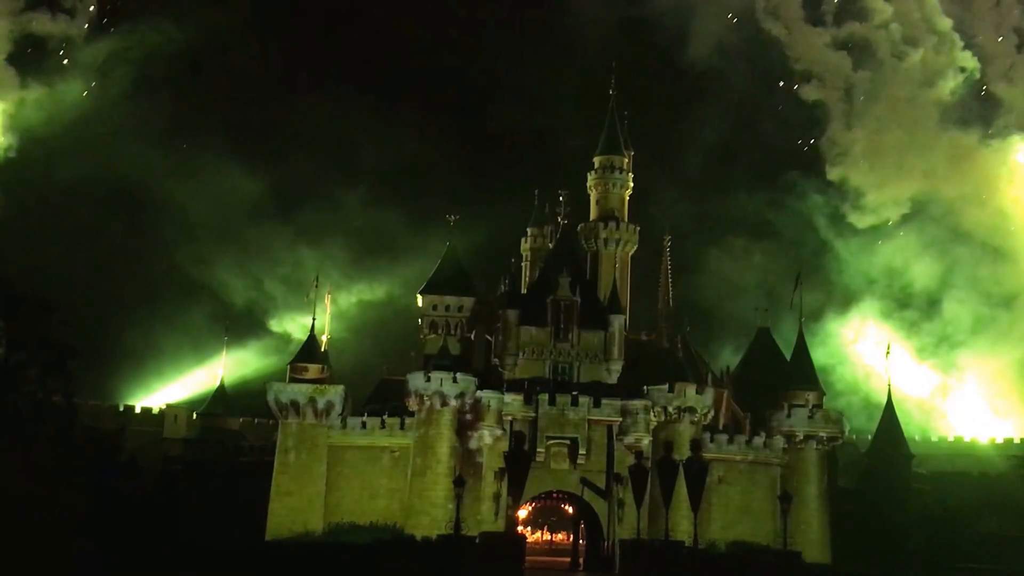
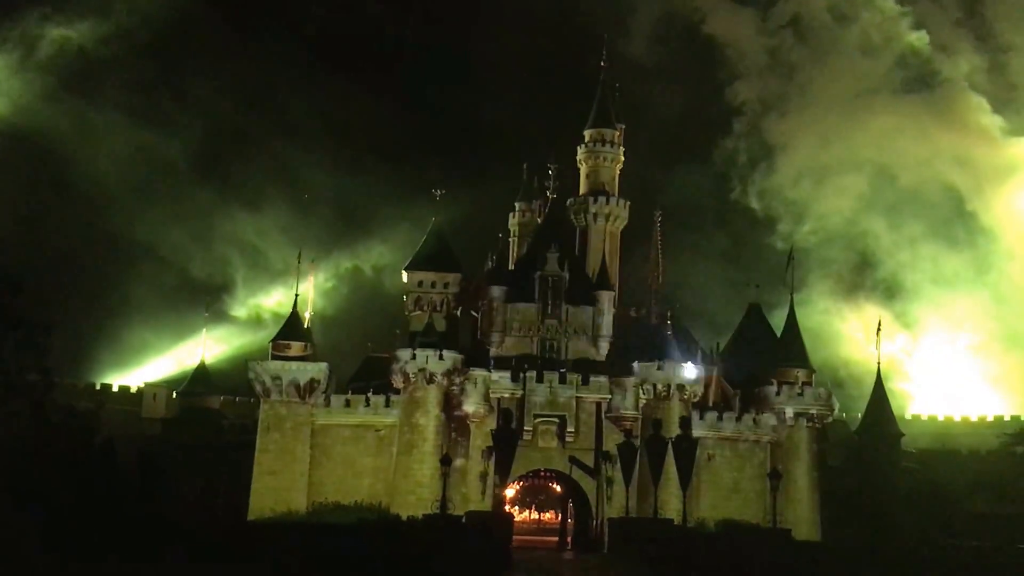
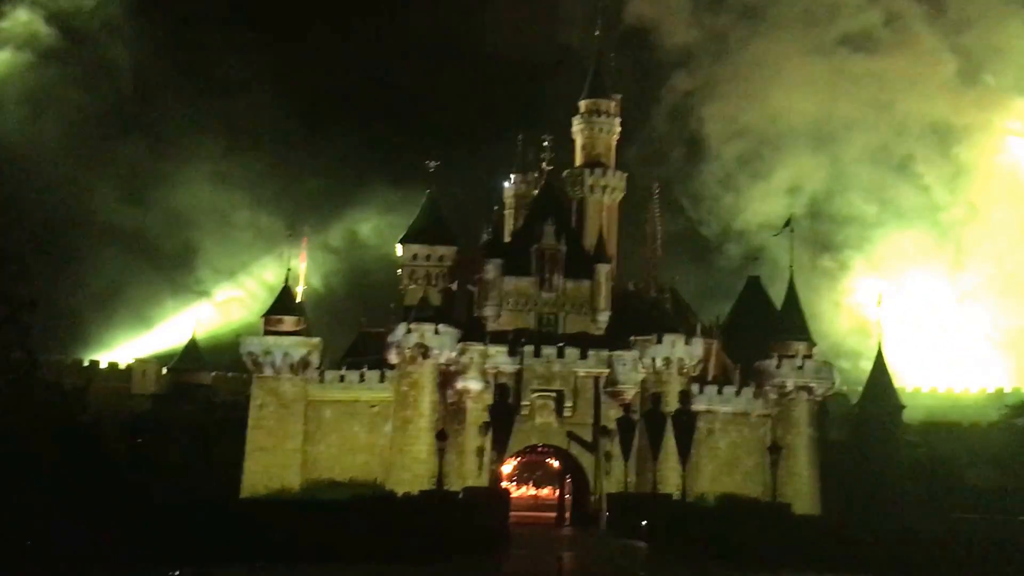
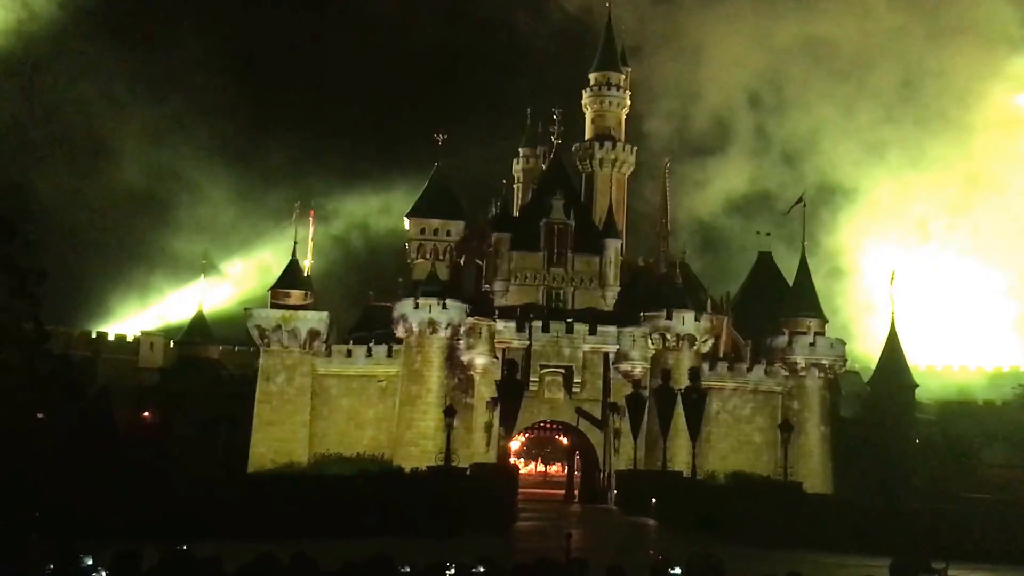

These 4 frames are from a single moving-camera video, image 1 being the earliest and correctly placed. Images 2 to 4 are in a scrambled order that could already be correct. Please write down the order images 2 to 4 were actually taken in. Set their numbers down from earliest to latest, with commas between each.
2, 3, 4
